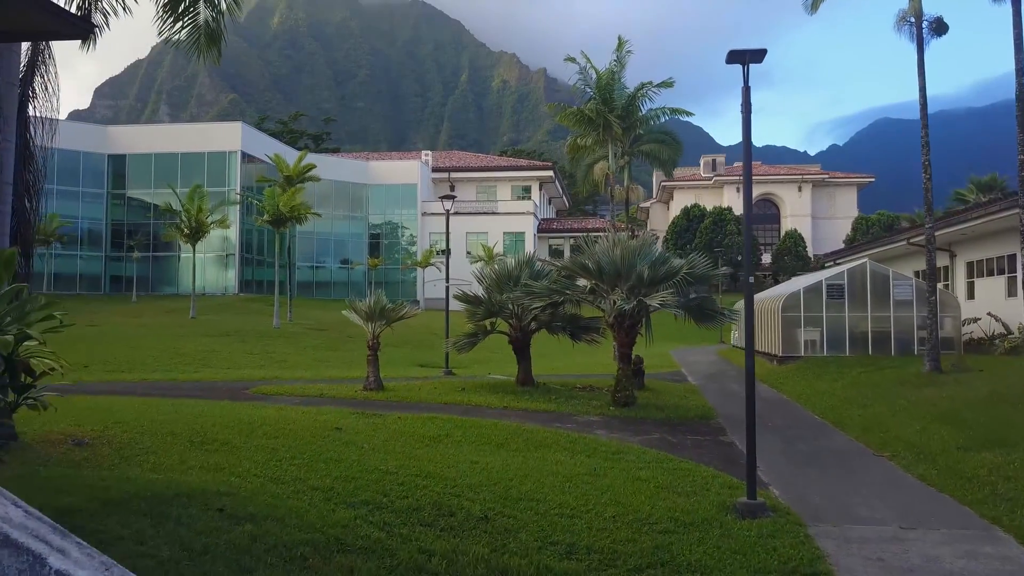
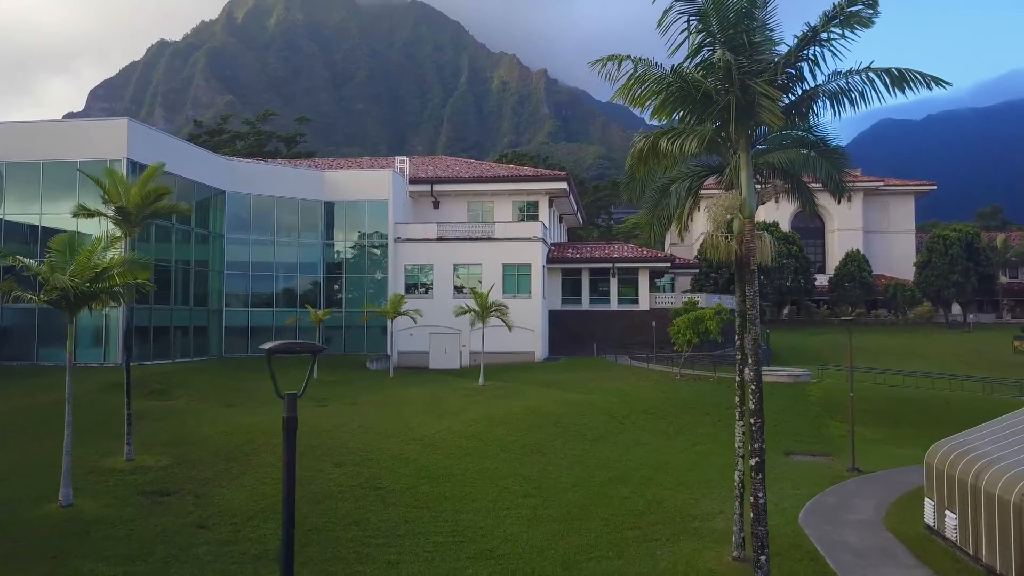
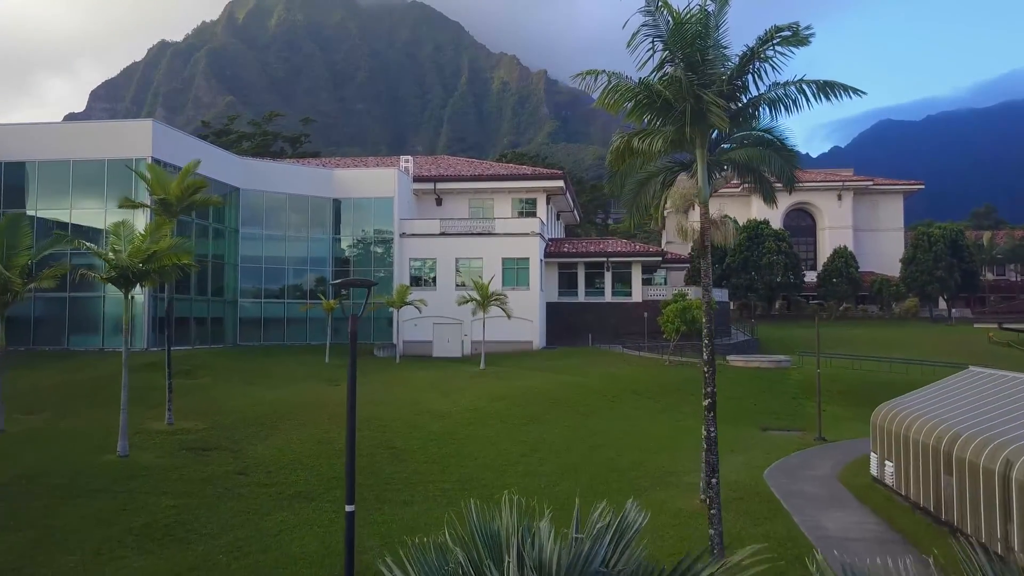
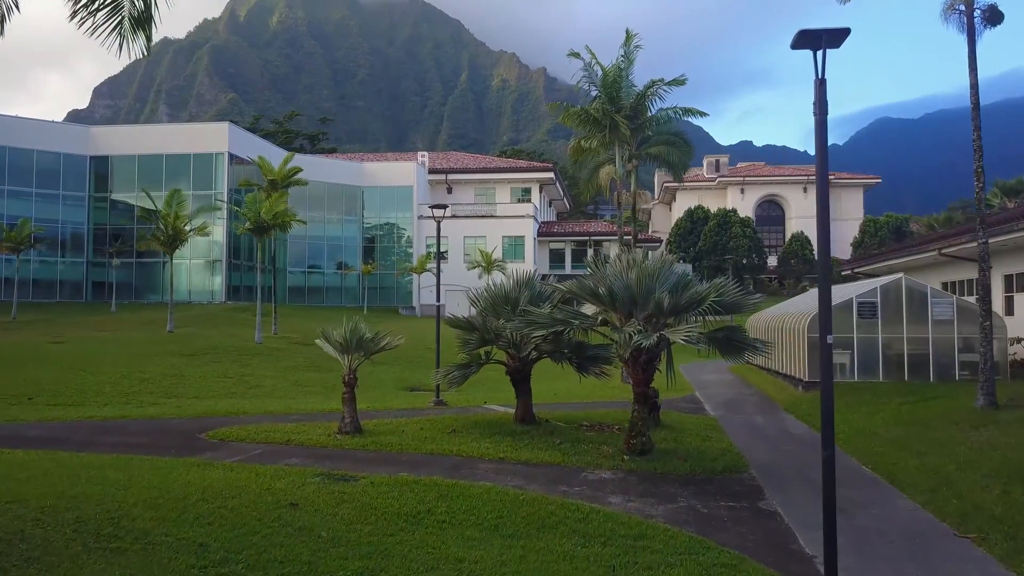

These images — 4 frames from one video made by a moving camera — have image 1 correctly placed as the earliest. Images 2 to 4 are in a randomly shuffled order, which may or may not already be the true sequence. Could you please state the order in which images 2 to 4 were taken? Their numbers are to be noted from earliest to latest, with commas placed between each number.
4, 3, 2
